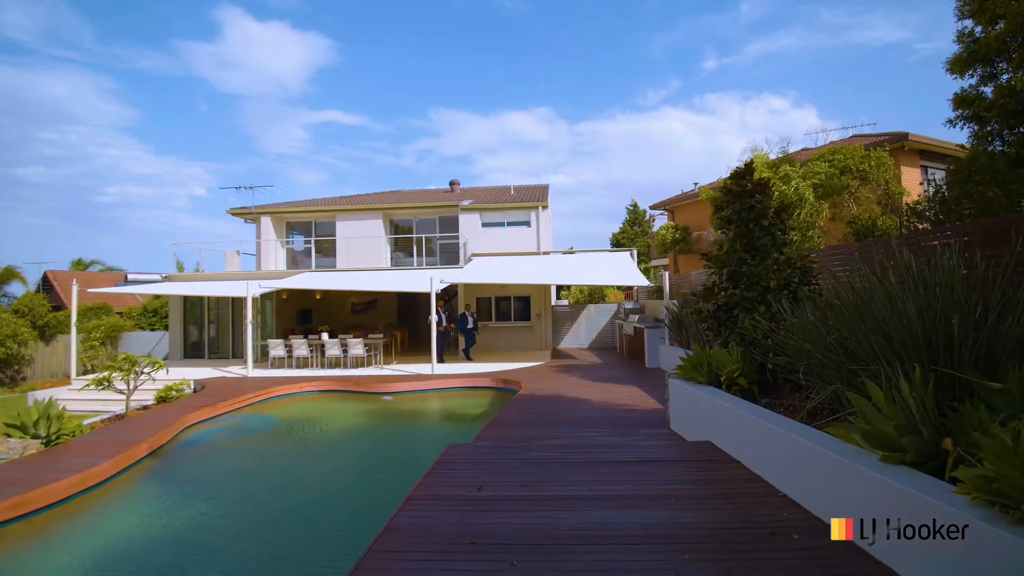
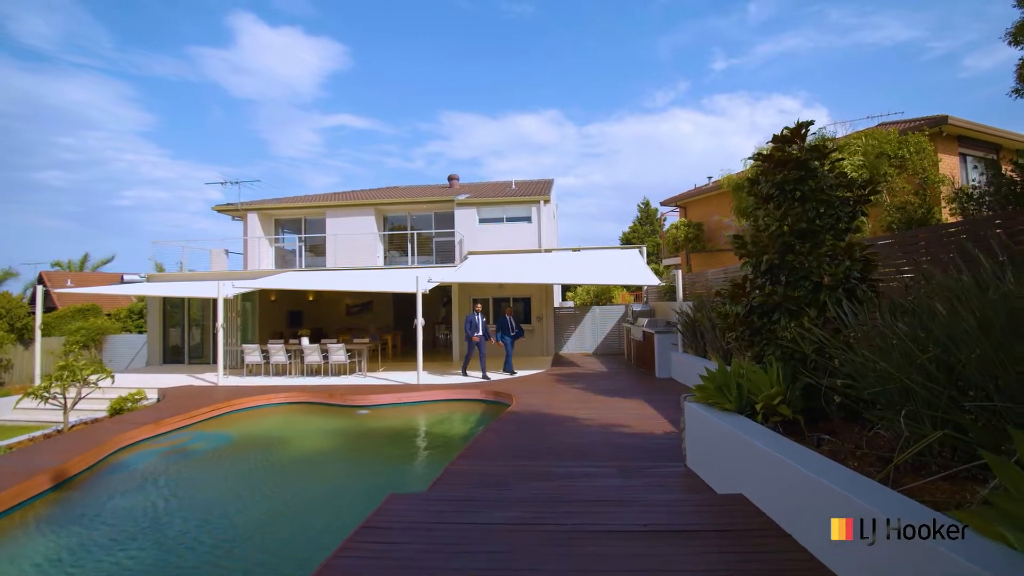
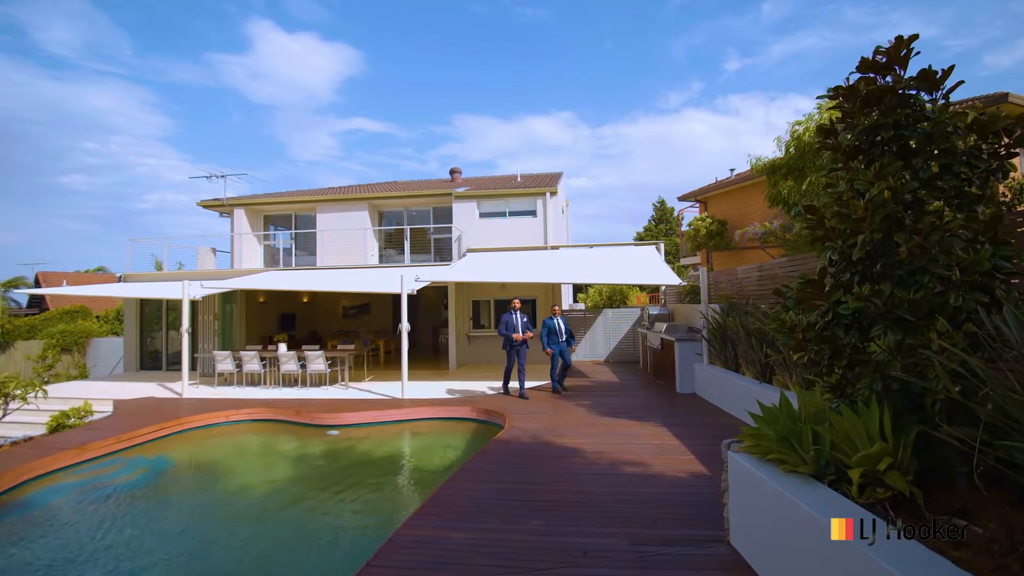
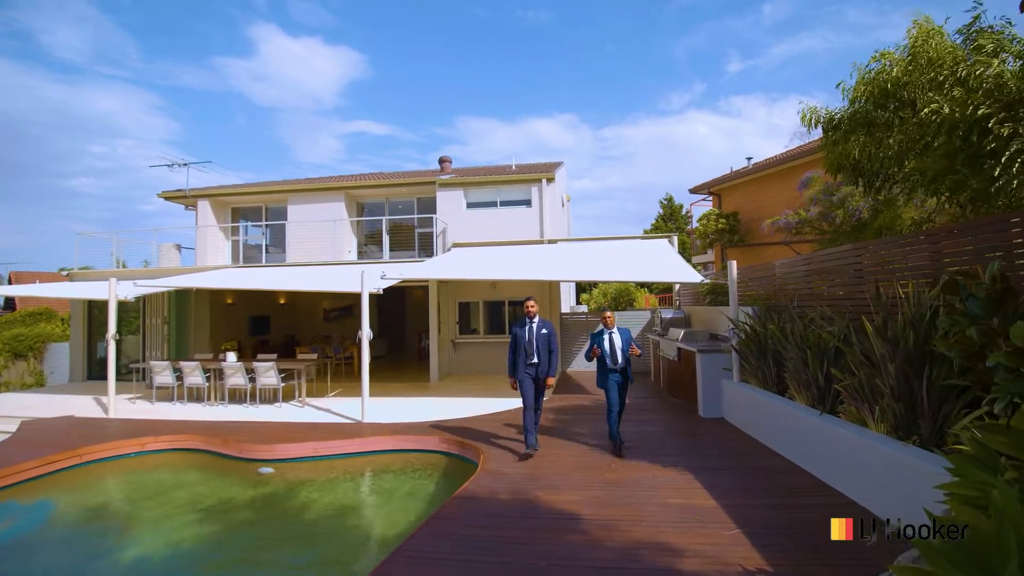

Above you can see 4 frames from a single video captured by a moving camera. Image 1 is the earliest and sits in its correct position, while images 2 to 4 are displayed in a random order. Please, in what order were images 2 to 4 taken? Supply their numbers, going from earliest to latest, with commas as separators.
2, 3, 4
